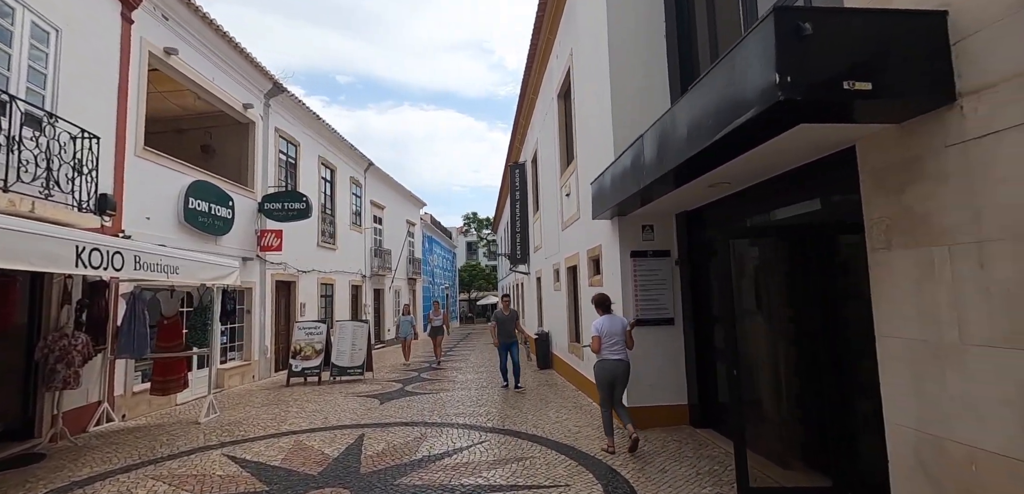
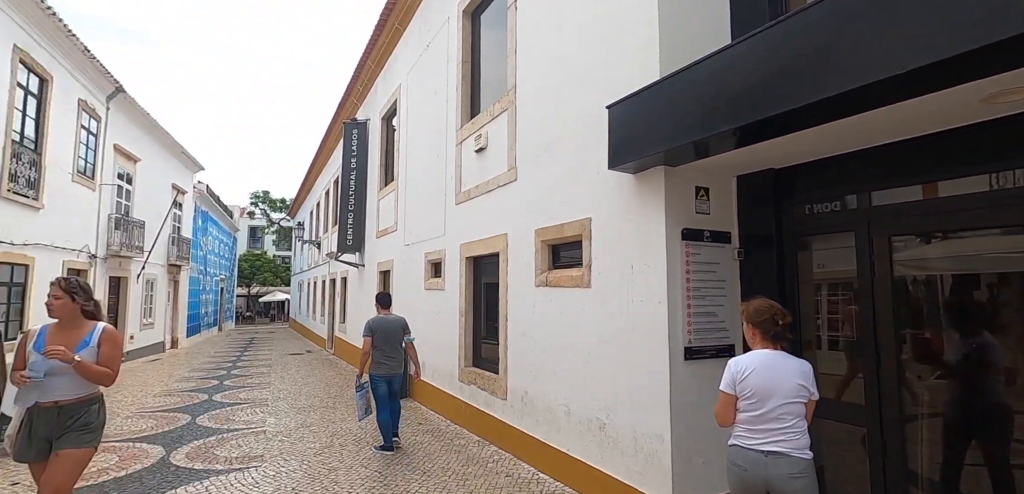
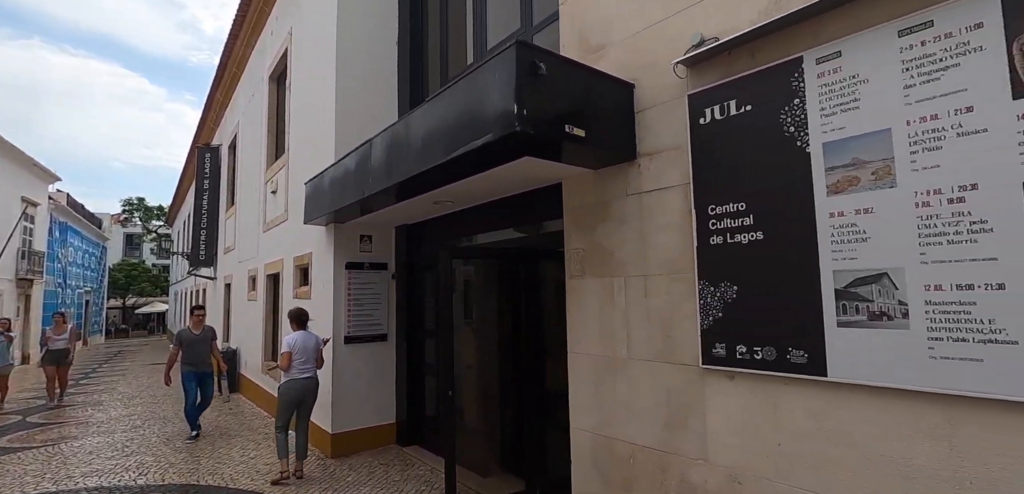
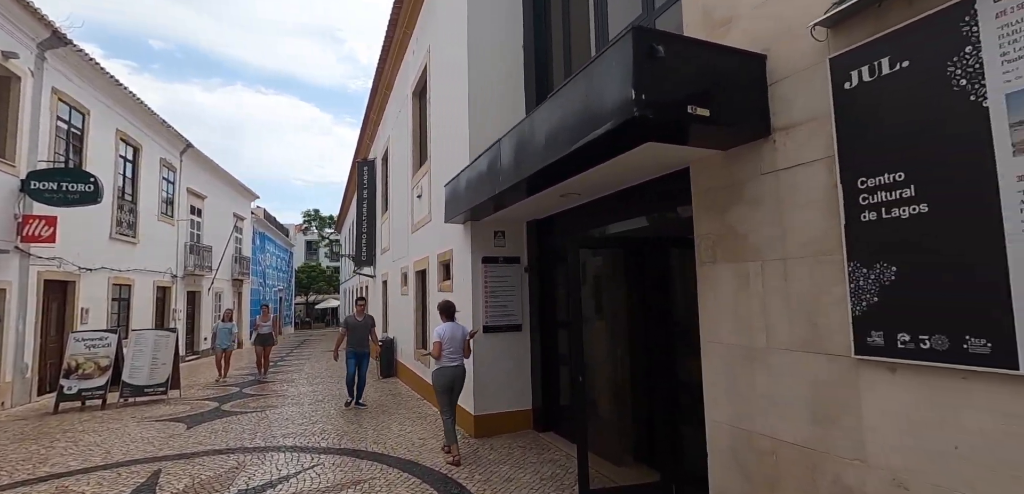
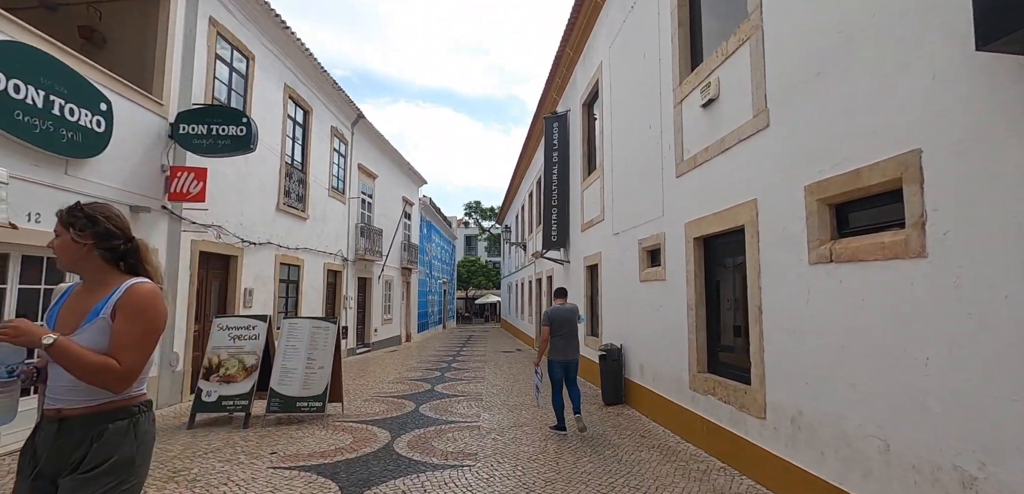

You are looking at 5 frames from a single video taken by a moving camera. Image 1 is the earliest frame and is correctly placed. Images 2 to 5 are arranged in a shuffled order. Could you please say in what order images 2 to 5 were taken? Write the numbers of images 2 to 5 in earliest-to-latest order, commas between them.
4, 3, 2, 5
